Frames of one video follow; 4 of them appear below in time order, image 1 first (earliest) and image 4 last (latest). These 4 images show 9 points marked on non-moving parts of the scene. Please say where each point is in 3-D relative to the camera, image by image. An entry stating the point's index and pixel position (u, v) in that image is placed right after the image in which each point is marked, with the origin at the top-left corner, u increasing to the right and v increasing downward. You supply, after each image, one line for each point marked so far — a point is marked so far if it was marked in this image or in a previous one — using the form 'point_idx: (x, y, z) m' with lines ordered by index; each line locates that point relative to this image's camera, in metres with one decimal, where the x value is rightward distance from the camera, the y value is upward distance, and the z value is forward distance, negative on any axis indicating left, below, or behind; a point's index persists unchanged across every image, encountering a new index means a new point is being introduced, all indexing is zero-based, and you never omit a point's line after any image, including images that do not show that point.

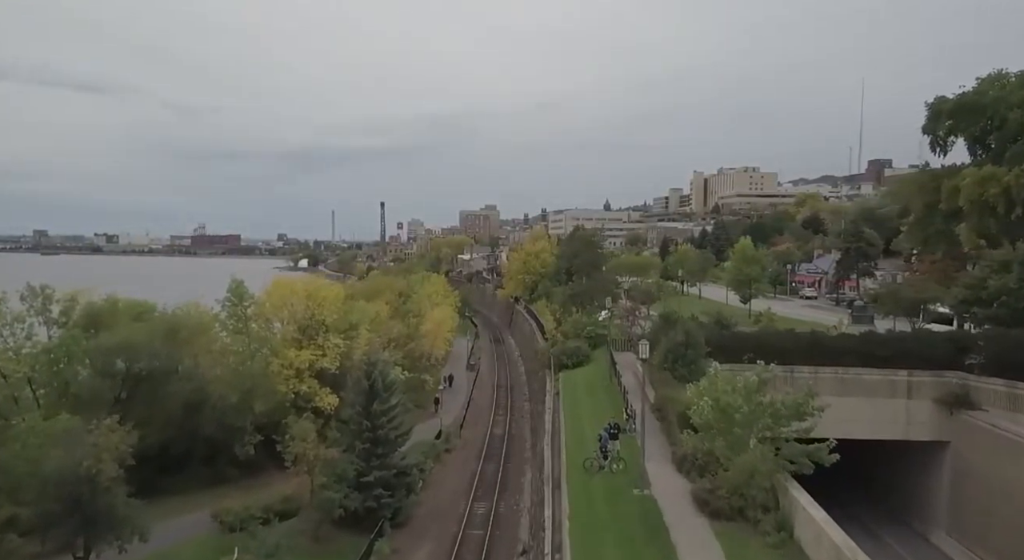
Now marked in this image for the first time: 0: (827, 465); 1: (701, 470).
0: (+6.7, -3.9, +14.3) m
1: (+4.6, -4.6, +16.4) m
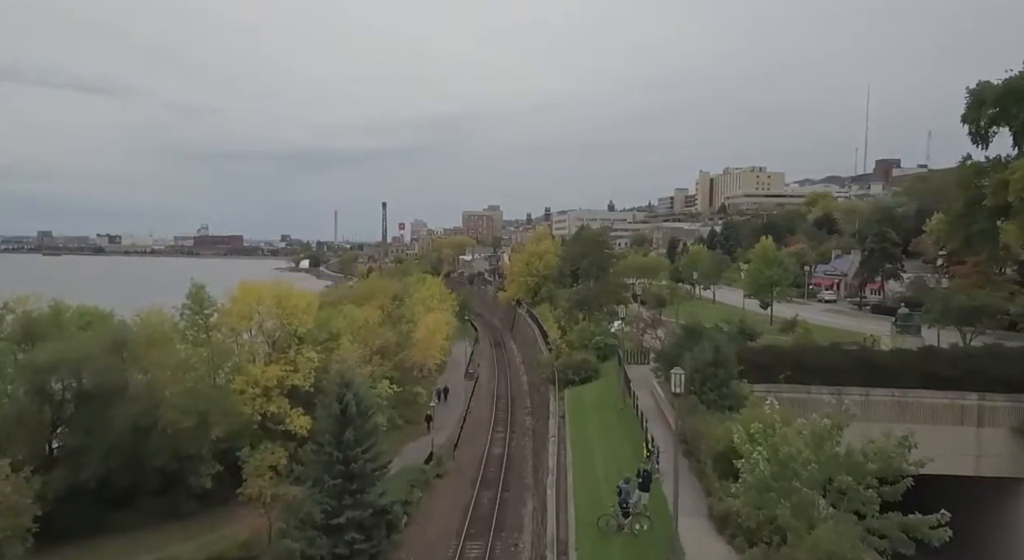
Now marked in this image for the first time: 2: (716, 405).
0: (+6.6, -4.1, +10.5) m
1: (+4.5, -4.8, +12.6) m
2: (+6.1, -3.7, +19.9) m
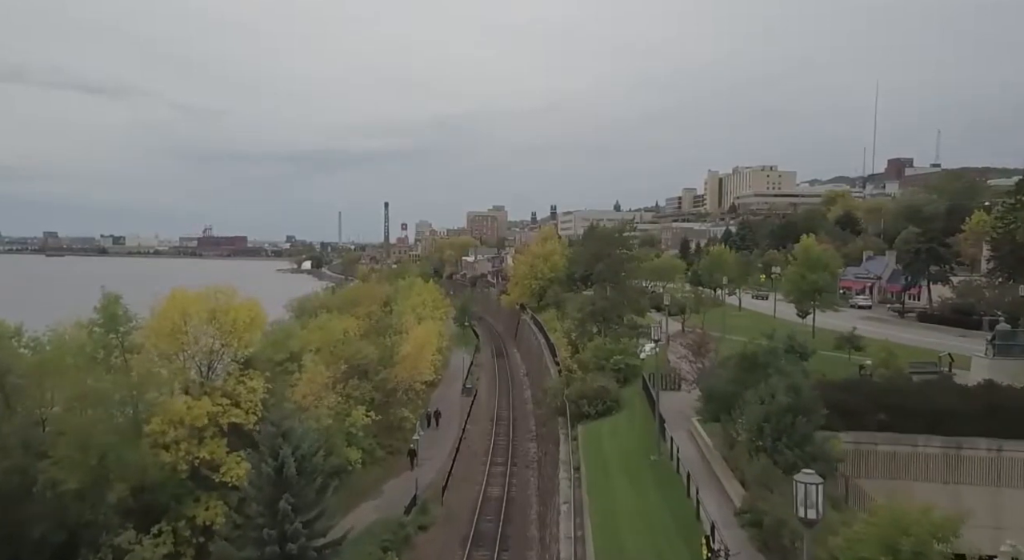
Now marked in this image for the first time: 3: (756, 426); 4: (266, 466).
0: (+6.4, -4.4, +4.6) m
1: (+4.3, -5.1, +6.7) m
2: (+6.0, -4.0, +14.1) m
3: (+5.4, -3.2, +14.6) m
4: (-5.7, -4.3, +15.6) m
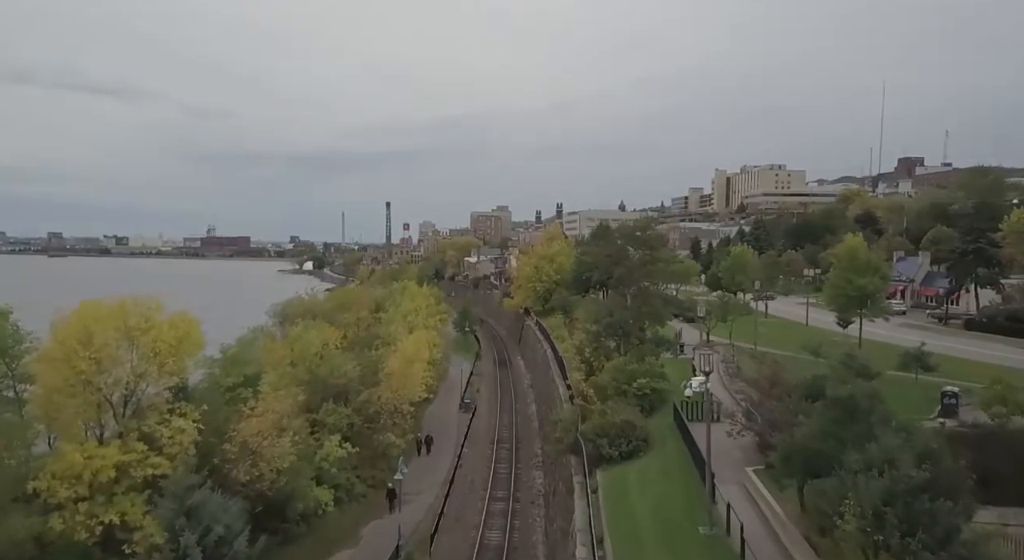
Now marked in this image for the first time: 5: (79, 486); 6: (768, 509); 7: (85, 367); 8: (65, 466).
0: (+6.4, -4.6, -0.1) m
1: (+4.3, -5.3, +2.0) m
2: (+6.0, -4.2, +9.3) m
3: (+5.4, -3.4, +9.8) m
4: (-5.7, -4.5, +10.9) m
5: (-9.6, -4.6, +14.7) m
6: (+5.3, -4.7, +14.0) m
7: (-10.3, -2.1, +16.2) m
8: (-9.9, -4.1, +14.8) m
